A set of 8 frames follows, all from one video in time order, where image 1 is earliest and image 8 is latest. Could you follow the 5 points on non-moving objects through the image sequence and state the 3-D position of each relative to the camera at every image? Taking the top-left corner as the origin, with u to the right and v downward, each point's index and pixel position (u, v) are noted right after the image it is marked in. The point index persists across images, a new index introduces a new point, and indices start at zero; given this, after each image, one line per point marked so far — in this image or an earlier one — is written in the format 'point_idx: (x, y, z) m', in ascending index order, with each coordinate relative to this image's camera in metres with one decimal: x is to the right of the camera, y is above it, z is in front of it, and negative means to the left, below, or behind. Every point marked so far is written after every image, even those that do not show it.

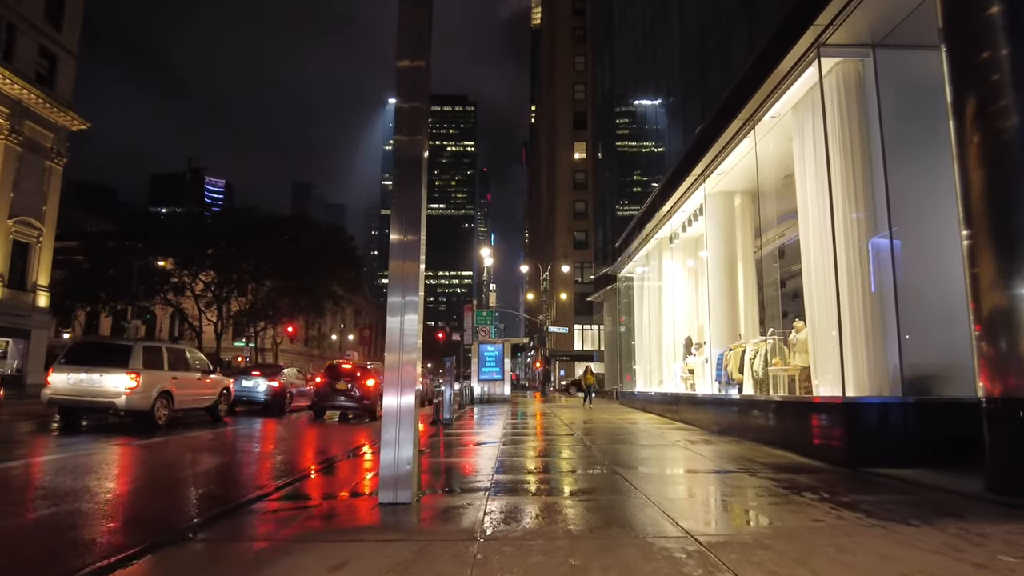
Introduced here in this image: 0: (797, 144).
0: (+5.0, +2.5, +11.6) m
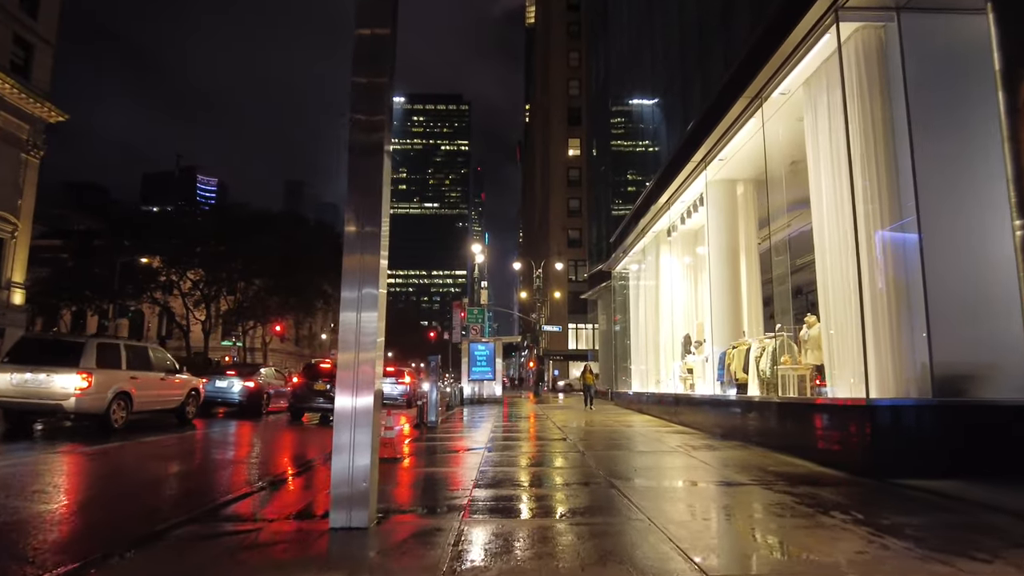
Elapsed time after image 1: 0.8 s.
0: (+4.8, +2.7, +10.6) m
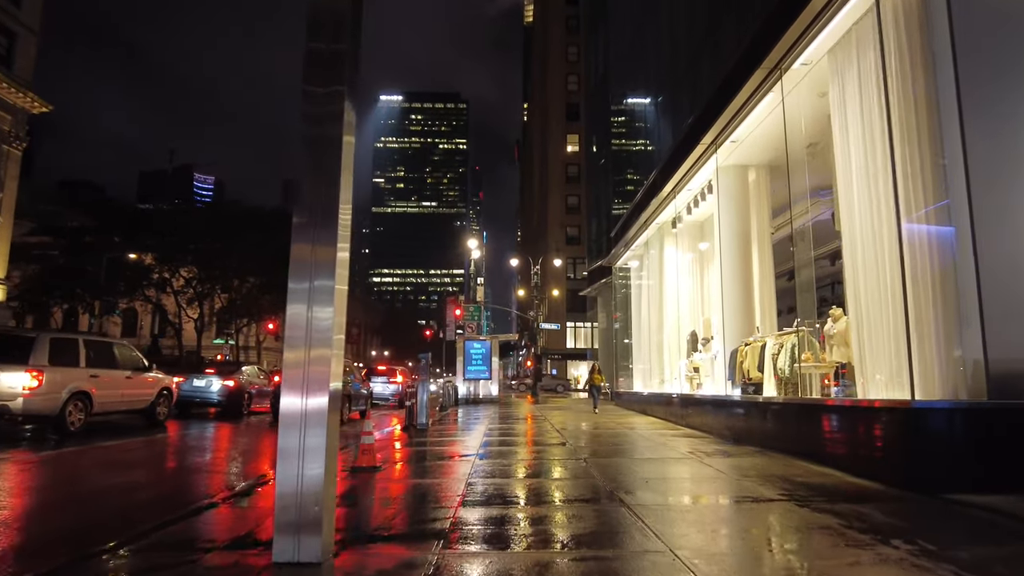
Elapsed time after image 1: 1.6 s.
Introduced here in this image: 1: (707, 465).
0: (+4.7, +2.8, +9.6) m
1: (+2.8, -2.5, +9.5) m
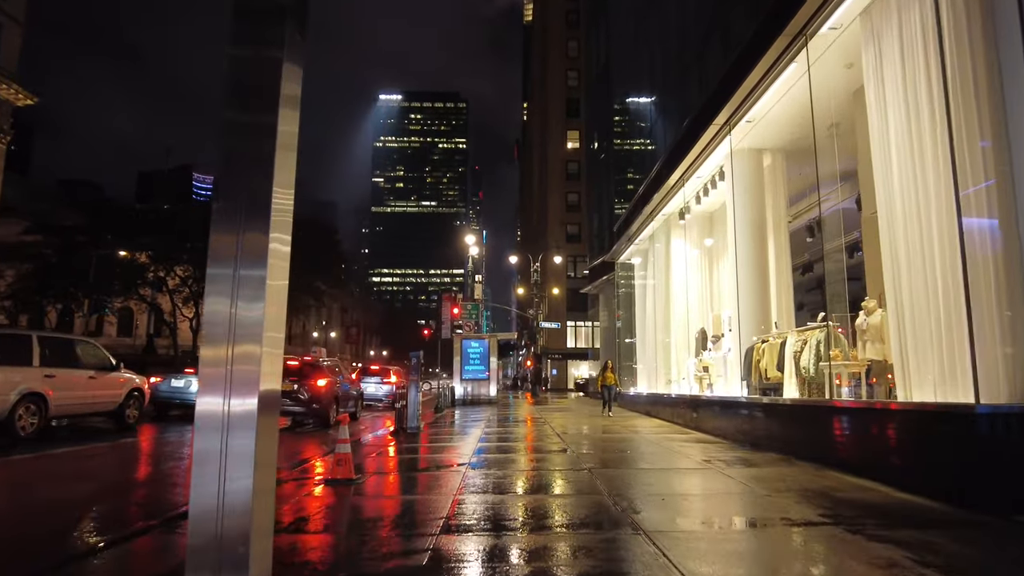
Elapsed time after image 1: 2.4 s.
0: (+4.6, +3.0, +8.6) m
1: (+2.7, -2.4, +8.5) m
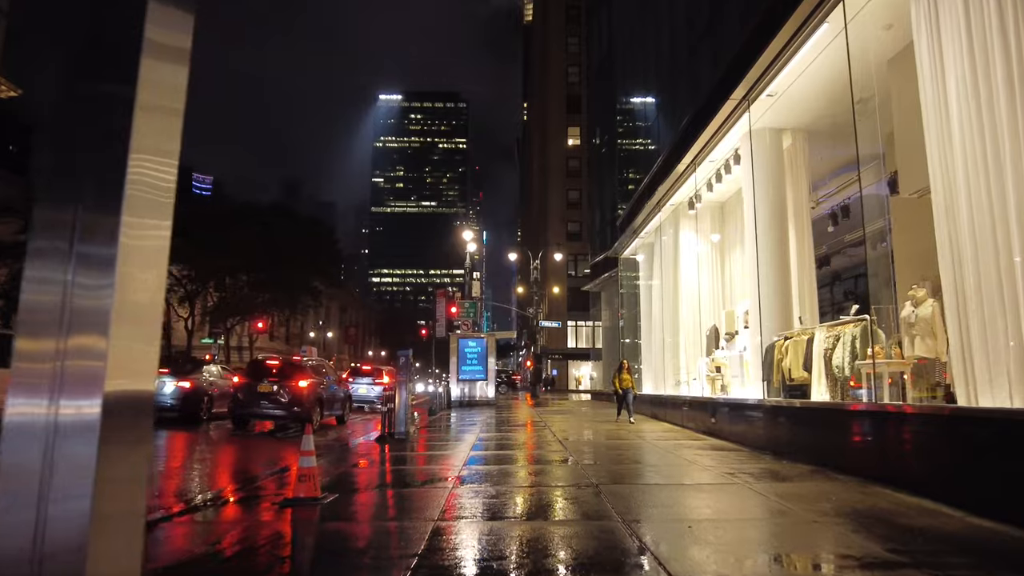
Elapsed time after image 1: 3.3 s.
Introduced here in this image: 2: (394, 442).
0: (+4.6, +3.1, +7.5) m
1: (+2.7, -2.2, +7.4) m
2: (-2.4, -3.1, +13.6) m
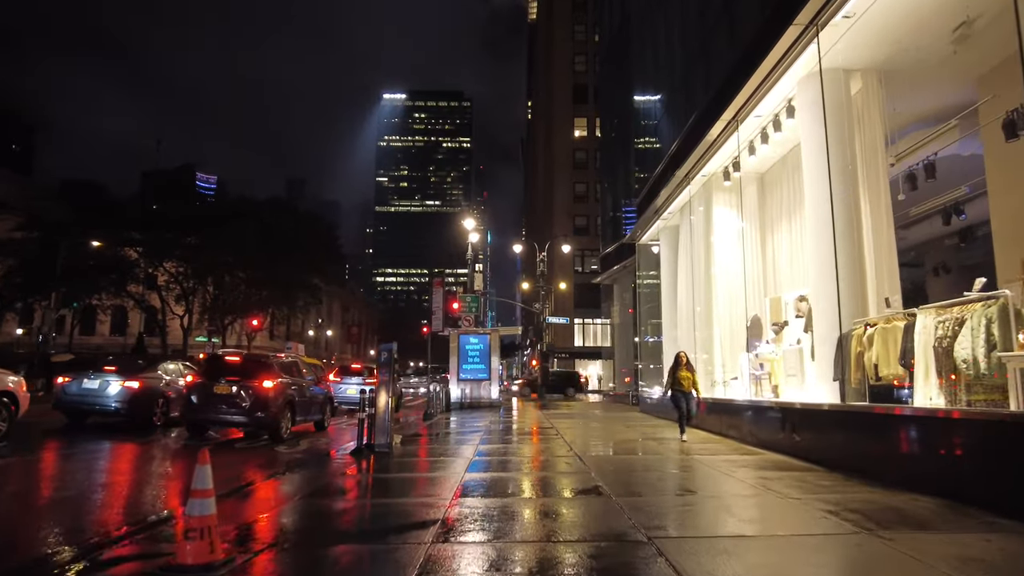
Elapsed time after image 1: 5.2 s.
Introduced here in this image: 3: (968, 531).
0: (+4.6, +3.4, +5.2) m
1: (+2.7, -1.9, +5.0) m
2: (-2.3, -2.8, +11.3) m
3: (+3.4, -1.8, +5.1) m
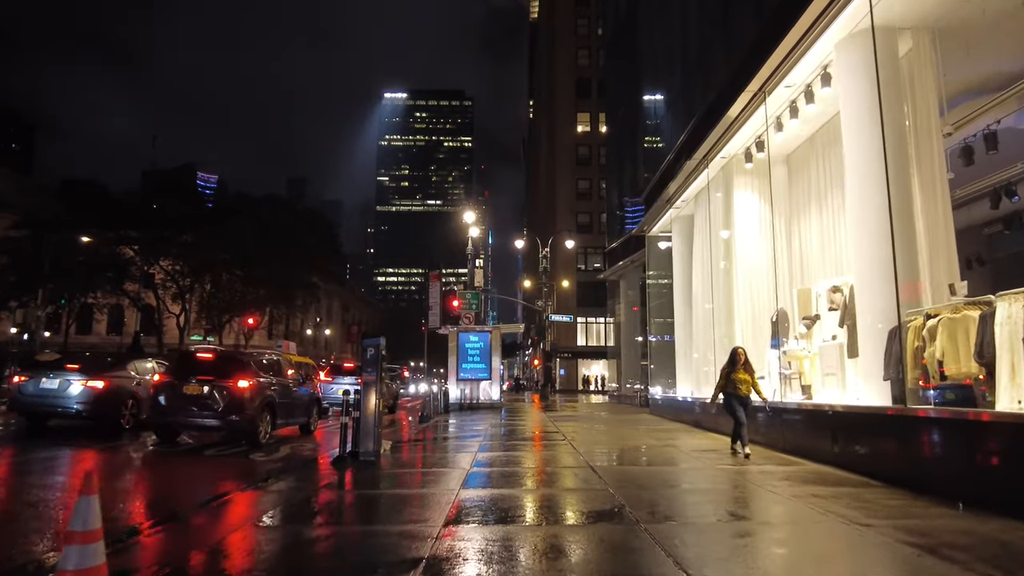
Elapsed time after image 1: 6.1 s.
0: (+4.7, +3.6, +4.0) m
1: (+2.8, -1.7, +3.9) m
2: (-2.2, -2.6, +10.2) m
3: (+3.5, -1.7, +3.9) m
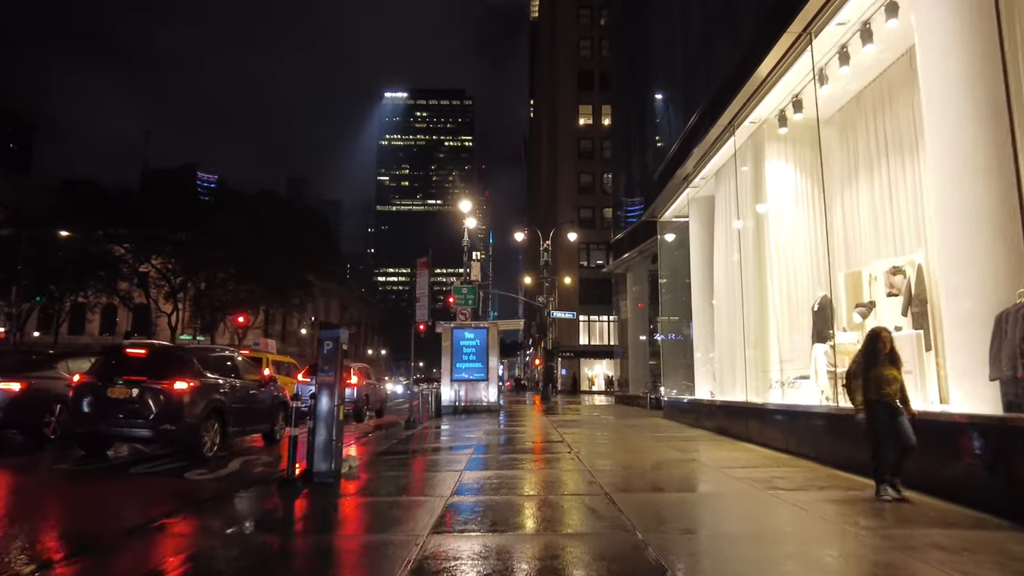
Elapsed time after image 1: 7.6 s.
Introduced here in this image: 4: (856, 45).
0: (+4.6, +3.9, +2.1) m
1: (+2.7, -1.5, +2.0) m
2: (-2.3, -2.4, +8.3) m
3: (+3.4, -1.4, +2.1) m
4: (+4.7, +3.3, +9.3) m
